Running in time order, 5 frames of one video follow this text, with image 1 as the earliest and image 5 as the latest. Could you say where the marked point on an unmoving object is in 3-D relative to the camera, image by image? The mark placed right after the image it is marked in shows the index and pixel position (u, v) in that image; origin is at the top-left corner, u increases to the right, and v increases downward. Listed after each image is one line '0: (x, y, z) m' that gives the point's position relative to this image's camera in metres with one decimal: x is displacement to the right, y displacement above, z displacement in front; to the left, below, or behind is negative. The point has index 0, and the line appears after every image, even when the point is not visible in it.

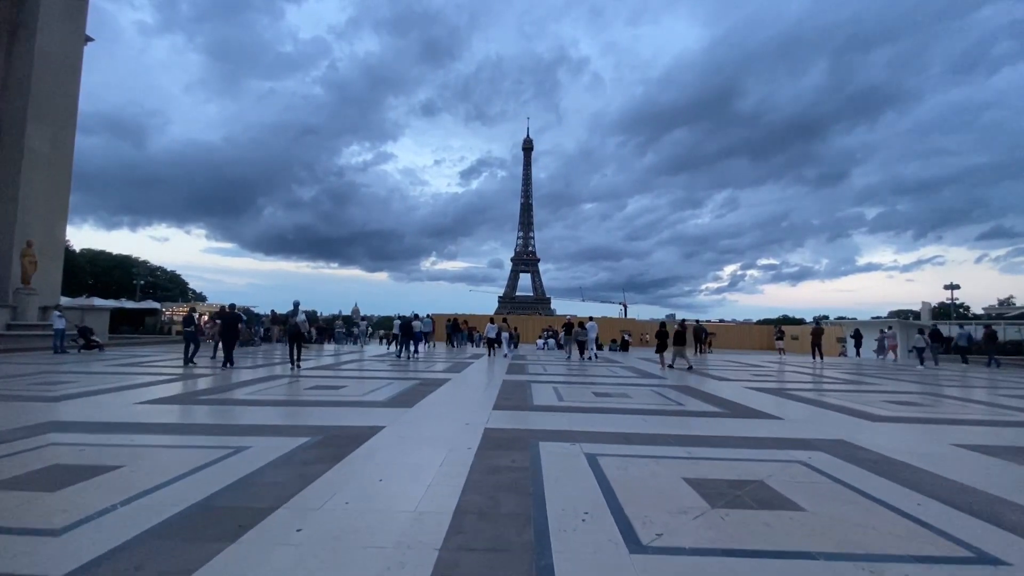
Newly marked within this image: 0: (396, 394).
0: (-2.3, -2.2, +10.1) m
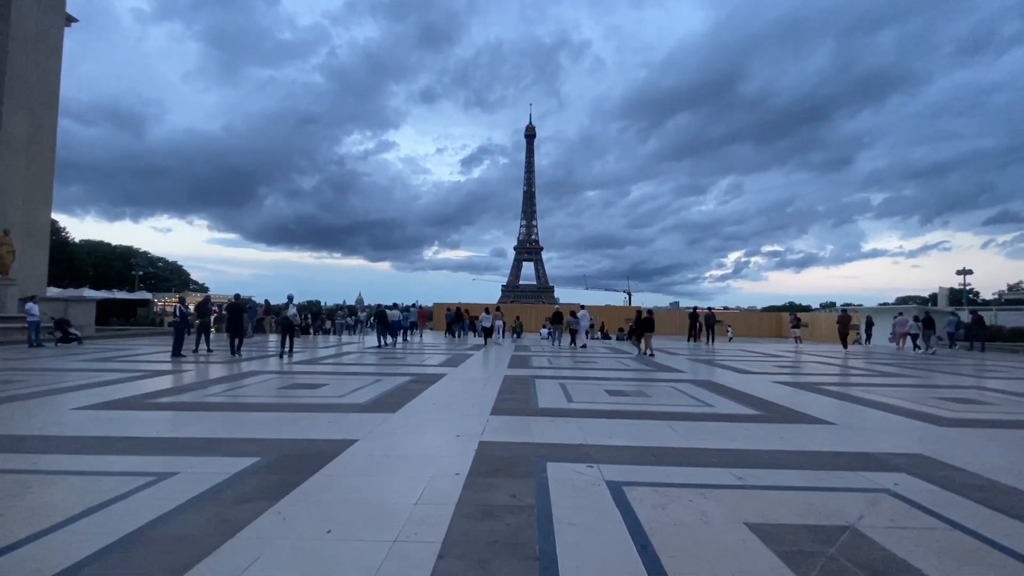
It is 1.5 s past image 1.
0: (-2.3, -1.9, +8.8) m
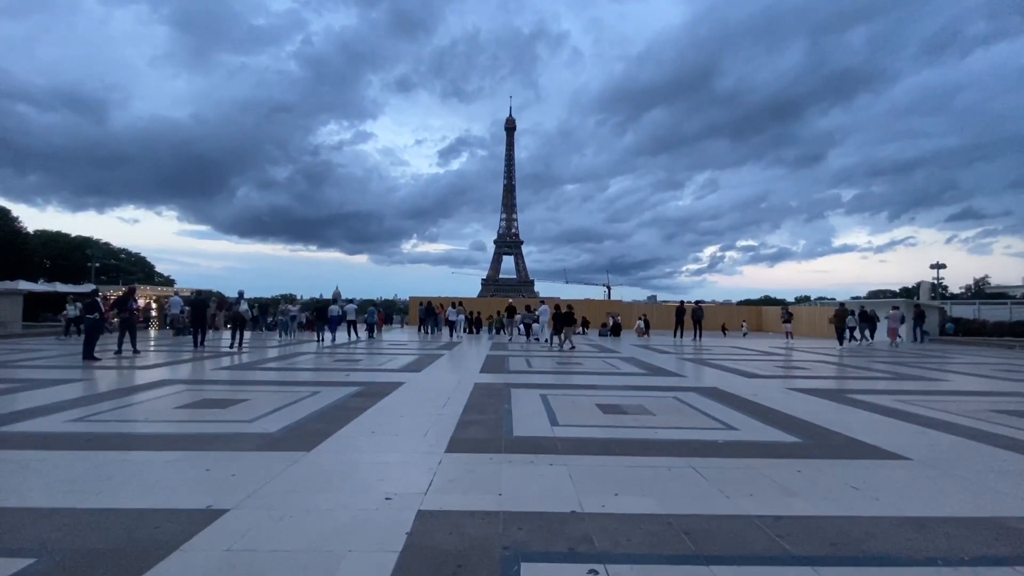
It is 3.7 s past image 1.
0: (-2.8, -1.8, +6.7) m
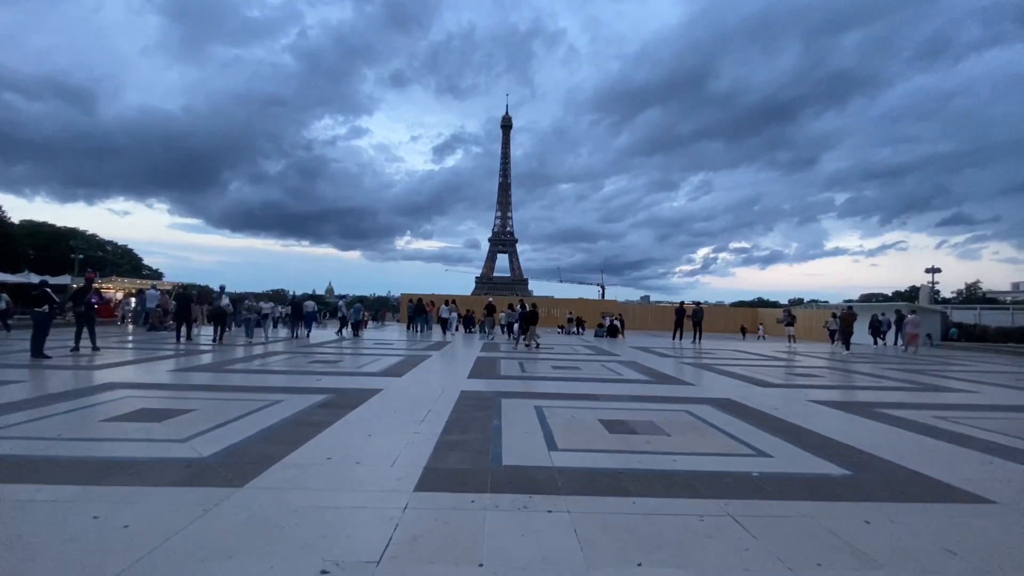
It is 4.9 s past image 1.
0: (-2.9, -1.7, +5.6) m
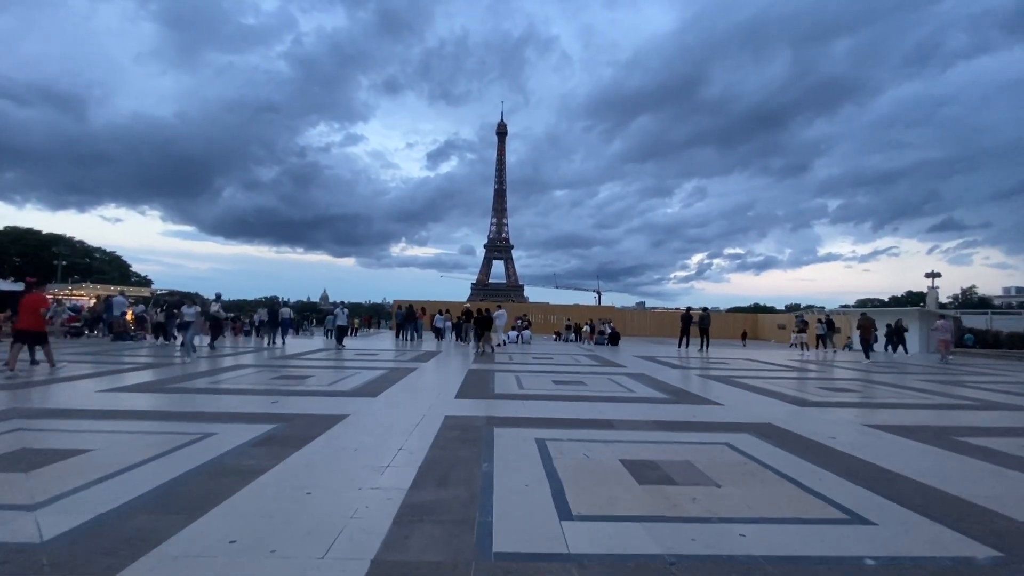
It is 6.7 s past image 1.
0: (-2.9, -1.7, +3.9) m
